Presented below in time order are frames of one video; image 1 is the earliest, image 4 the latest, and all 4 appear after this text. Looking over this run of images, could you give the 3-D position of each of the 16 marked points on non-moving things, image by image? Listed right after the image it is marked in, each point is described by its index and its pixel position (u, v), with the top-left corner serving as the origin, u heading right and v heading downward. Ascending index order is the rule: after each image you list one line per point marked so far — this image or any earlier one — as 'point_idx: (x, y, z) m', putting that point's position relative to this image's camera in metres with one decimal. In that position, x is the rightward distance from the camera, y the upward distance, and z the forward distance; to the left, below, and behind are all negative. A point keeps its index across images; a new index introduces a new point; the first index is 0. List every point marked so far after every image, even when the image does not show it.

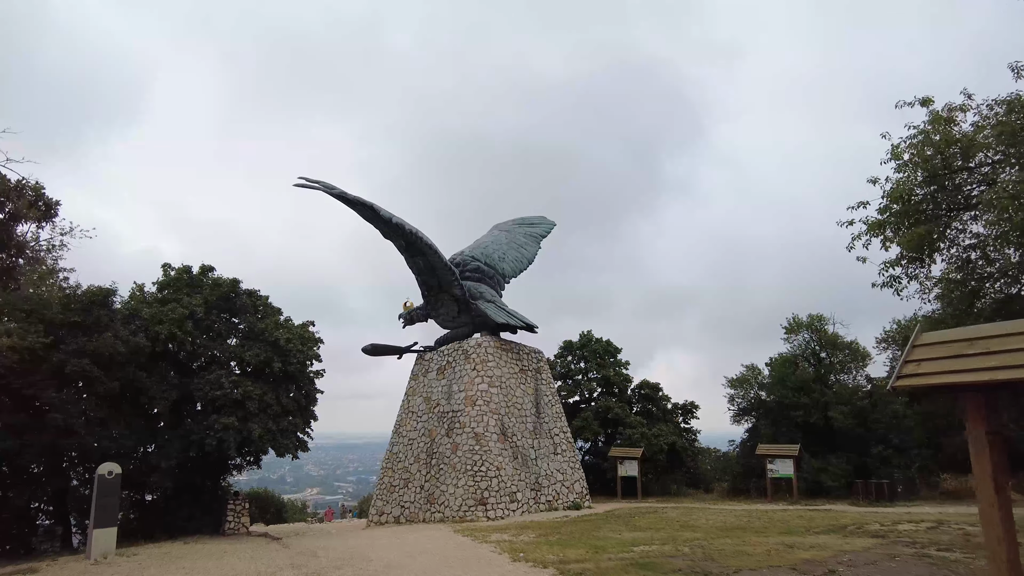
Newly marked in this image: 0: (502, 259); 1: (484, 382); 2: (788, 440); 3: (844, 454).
0: (-0.3, +0.9, +18.8) m
1: (-0.7, -2.4, +15.8) m
2: (+8.2, -4.5, +18.0) m
3: (+9.3, -4.7, +17.0) m
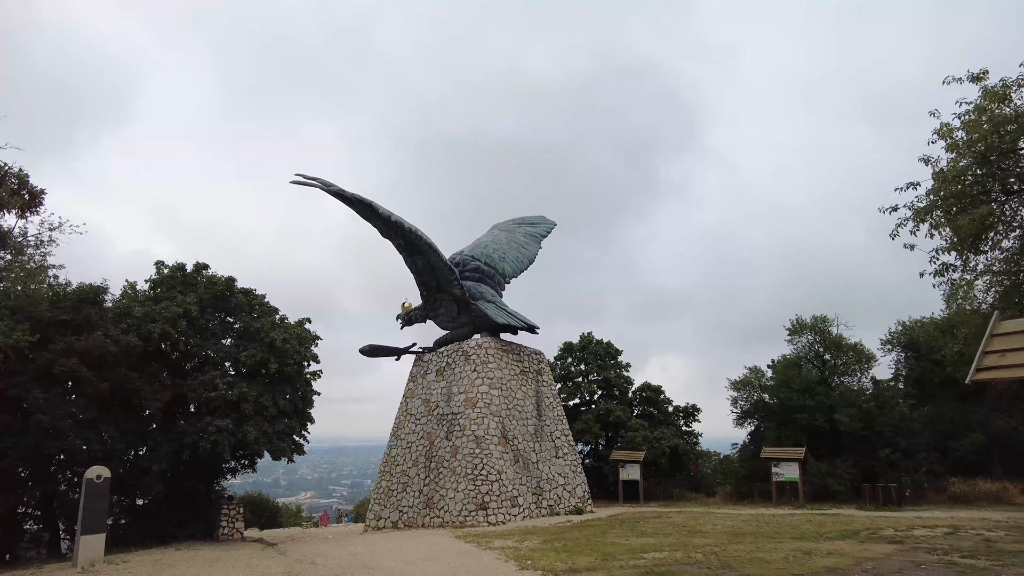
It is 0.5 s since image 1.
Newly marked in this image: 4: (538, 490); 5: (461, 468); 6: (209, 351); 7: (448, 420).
0: (-0.3, +0.9, +18.5) m
1: (-0.7, -2.4, +15.4) m
2: (+8.2, -4.5, +17.7) m
3: (+9.4, -4.7, +16.7) m
4: (+0.6, -5.1, +15.3) m
5: (-1.2, -4.3, +14.5) m
6: (-7.2, -1.4, +14.4) m
7: (-1.6, -3.4, +15.4) m
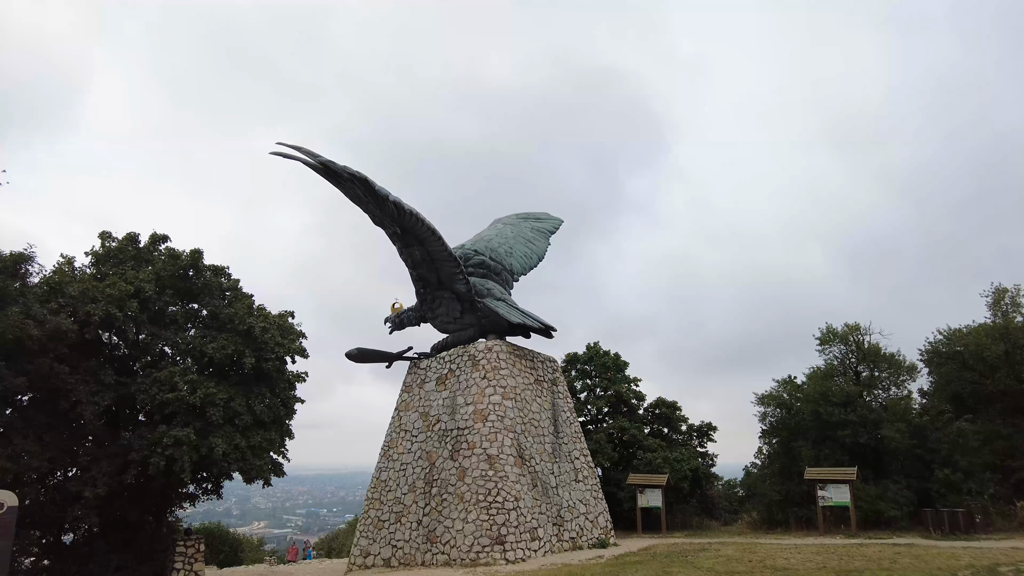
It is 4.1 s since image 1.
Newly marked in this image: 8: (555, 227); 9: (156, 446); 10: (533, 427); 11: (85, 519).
0: (-0.1, +0.9, +16.4) m
1: (-0.3, -2.3, +13.1) m
2: (+8.4, -4.6, +15.9) m
3: (+9.6, -4.7, +14.9) m
4: (+1.0, -5.0, +13.0) m
5: (-0.8, -4.1, +12.1) m
6: (-6.8, -1.1, +11.8) m
7: (-1.3, -3.2, +13.0) m
8: (+1.3, +1.8, +18.3) m
9: (-6.4, -2.9, +10.9) m
10: (+0.5, -3.1, +13.6) m
11: (-7.6, -4.2, +10.9) m
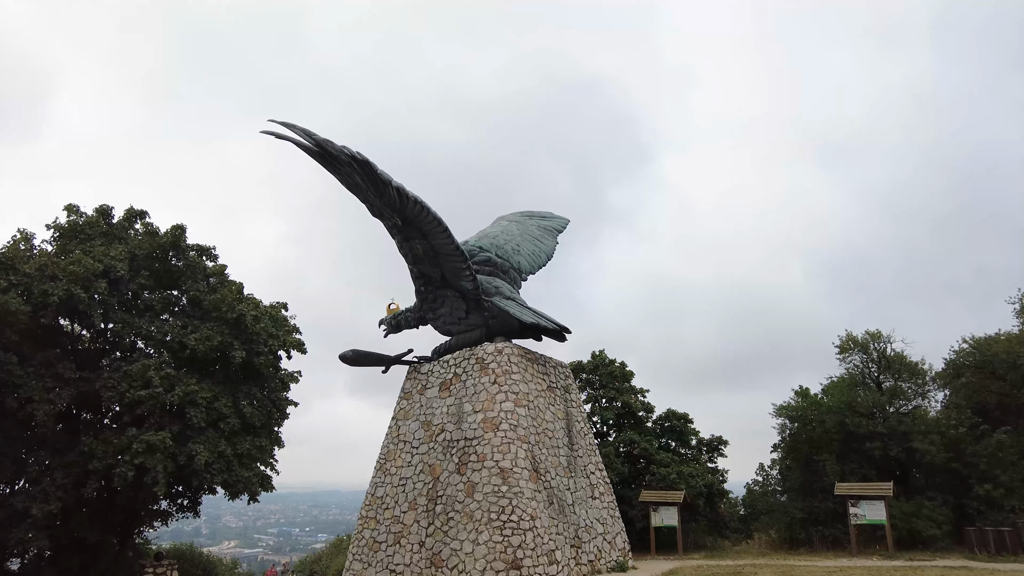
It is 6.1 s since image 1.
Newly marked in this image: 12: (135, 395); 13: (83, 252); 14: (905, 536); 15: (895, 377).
0: (+0.1, +0.9, +15.2) m
1: (-0.1, -2.2, +11.9) m
2: (+8.6, -4.7, +14.9) m
3: (+9.8, -4.8, +14.0) m
4: (+1.2, -4.9, +11.7) m
5: (-0.6, -4.0, +10.8) m
6: (-6.4, -0.9, +10.4) m
7: (-1.0, -3.1, +11.7) m
8: (+1.4, +1.8, +17.2) m
9: (-6.1, -2.7, +9.5) m
10: (+0.7, -3.0, +12.4) m
11: (-7.3, -3.9, +9.3) m
12: (-6.0, -1.8, +9.6) m
13: (-7.5, +0.4, +10.5) m
14: (+8.7, -5.5, +13.4) m
15: (+10.4, -2.4, +16.3) m
